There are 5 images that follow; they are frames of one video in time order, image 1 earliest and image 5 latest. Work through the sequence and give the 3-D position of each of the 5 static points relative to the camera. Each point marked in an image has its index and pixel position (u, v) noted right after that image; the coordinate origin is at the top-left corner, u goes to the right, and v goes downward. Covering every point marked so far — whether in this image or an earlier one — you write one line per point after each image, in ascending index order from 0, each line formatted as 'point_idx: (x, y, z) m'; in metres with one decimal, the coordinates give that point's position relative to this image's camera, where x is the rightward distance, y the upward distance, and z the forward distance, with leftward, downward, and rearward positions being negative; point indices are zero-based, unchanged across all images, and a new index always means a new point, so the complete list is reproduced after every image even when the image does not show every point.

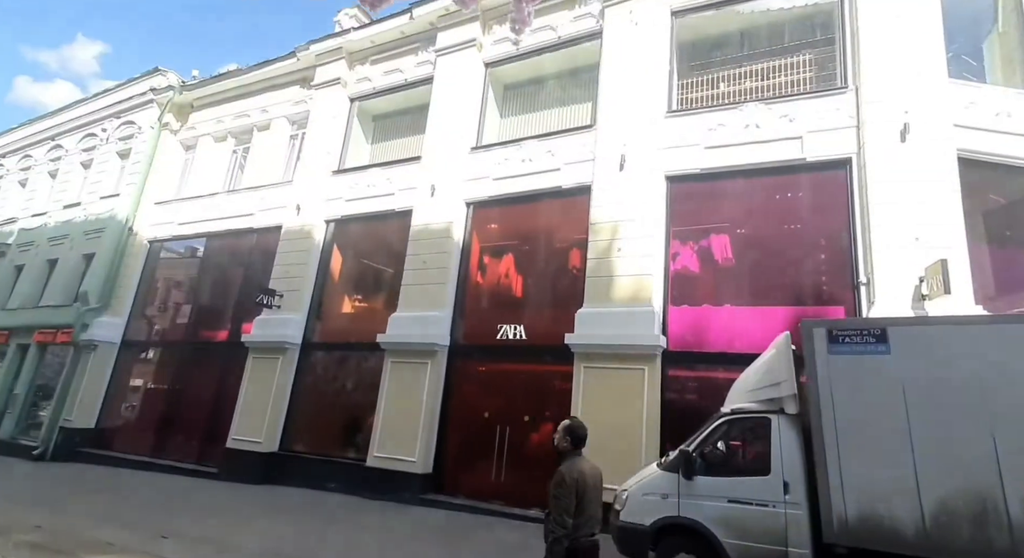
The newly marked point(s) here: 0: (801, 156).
0: (+4.3, +1.8, +8.5) m
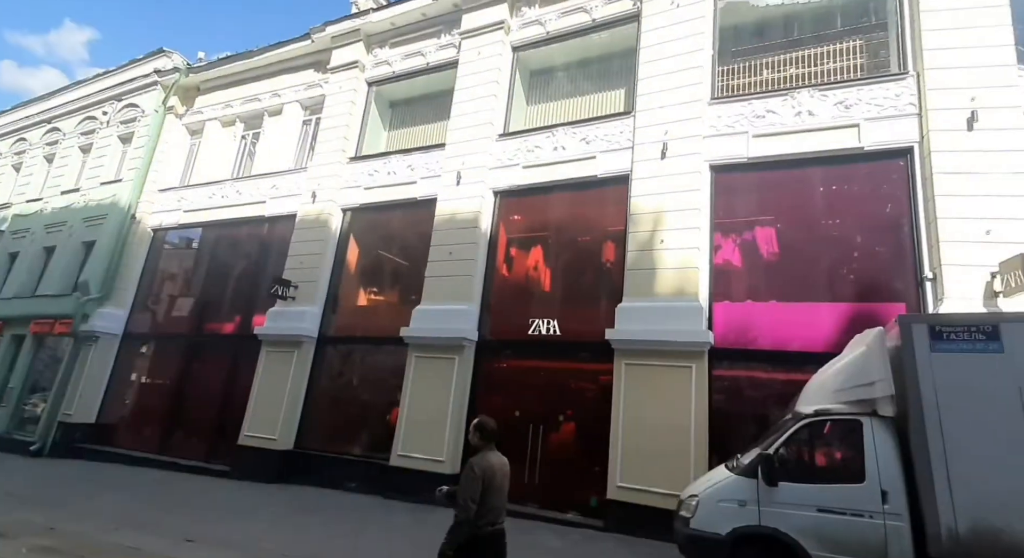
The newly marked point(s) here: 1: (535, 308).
0: (+4.9, +1.9, +8.1) m
1: (+0.4, -0.5, +10.0) m
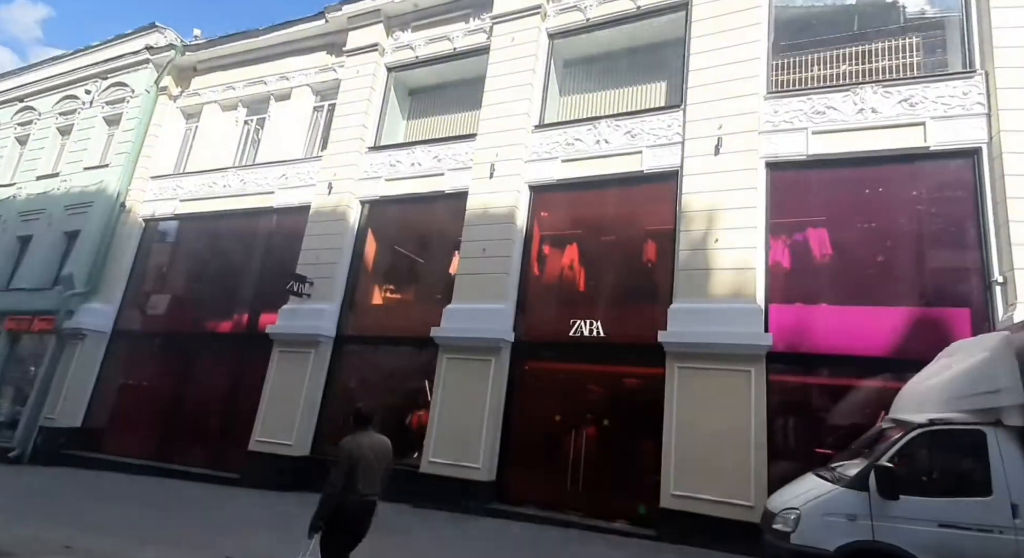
0: (+5.6, +1.8, +8.0) m
1: (+1.0, -0.5, +9.6) m
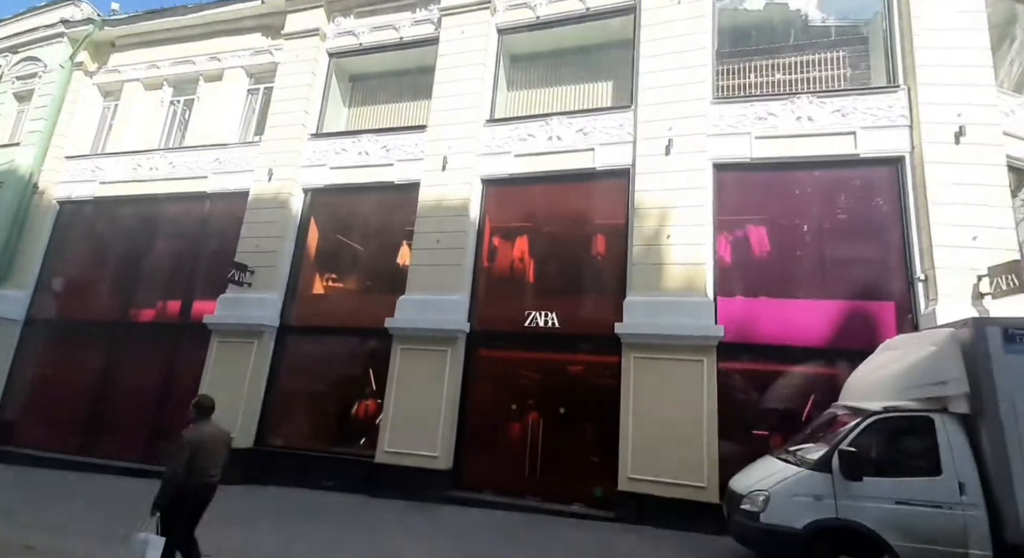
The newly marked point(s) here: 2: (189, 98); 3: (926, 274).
0: (+5.1, +1.9, +8.6) m
1: (+0.3, -0.4, +9.7) m
2: (-7.2, +4.0, +12.7) m
3: (+5.7, +0.1, +8.0) m
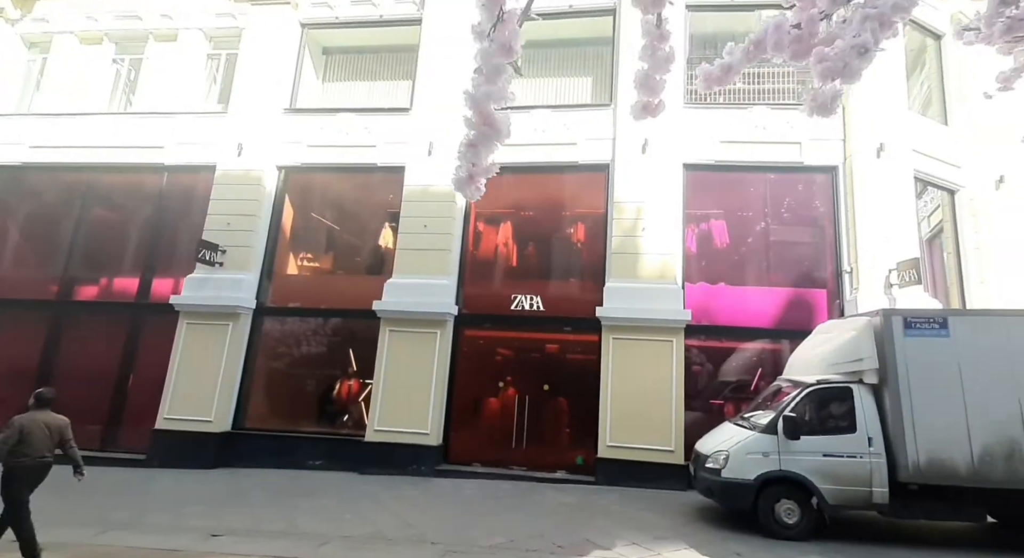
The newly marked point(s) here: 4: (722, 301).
0: (+5.0, +2.1, +10.0) m
1: (0.0, -0.1, +10.4) m
2: (-7.8, +4.5, +11.8) m
3: (+5.6, +0.2, +9.6) m
4: (+3.6, -0.4, +9.9) m
